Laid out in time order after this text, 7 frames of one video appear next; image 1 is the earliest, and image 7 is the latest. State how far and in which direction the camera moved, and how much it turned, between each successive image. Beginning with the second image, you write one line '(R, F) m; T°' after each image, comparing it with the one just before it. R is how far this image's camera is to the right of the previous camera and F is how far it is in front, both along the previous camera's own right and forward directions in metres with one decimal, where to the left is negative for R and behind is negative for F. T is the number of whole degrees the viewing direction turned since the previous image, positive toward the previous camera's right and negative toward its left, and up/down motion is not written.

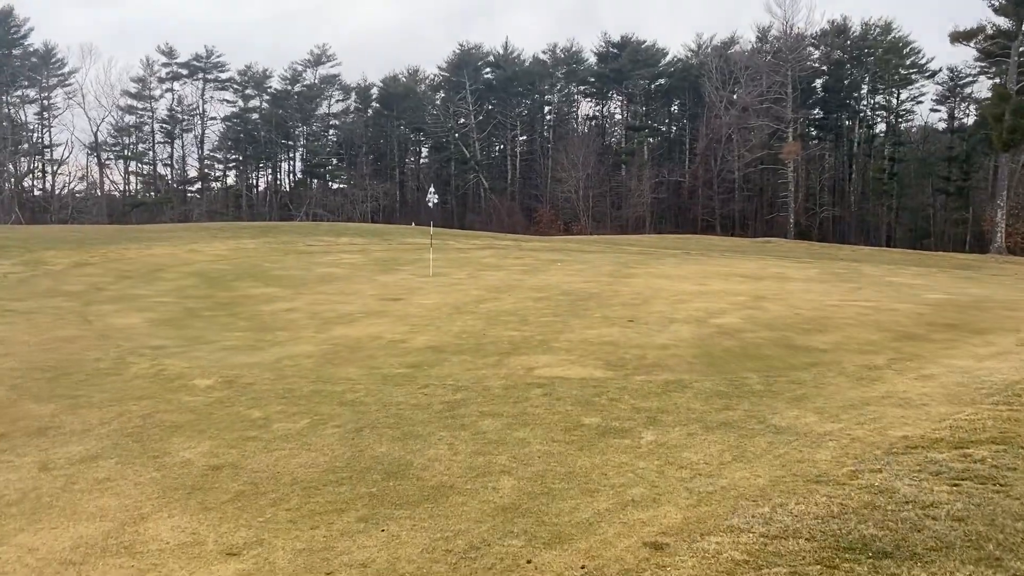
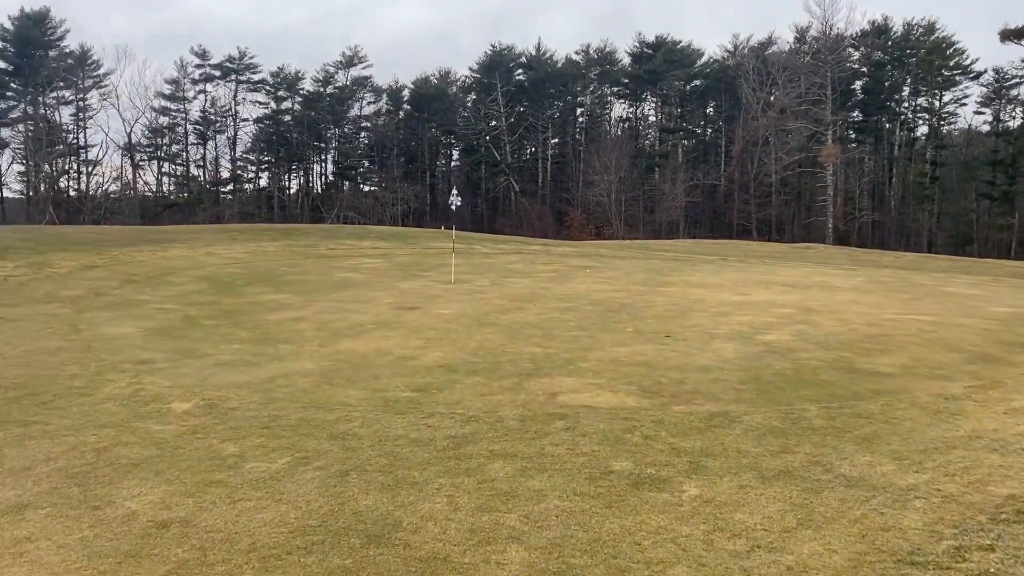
(+0.1, +0.9) m; -2°
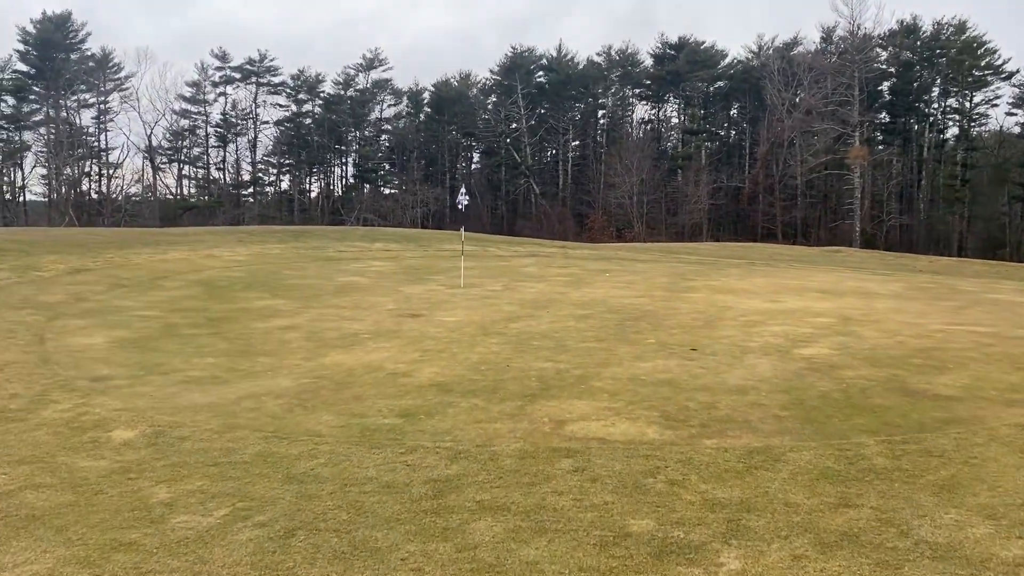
(+0.1, +1.0) m; -1°
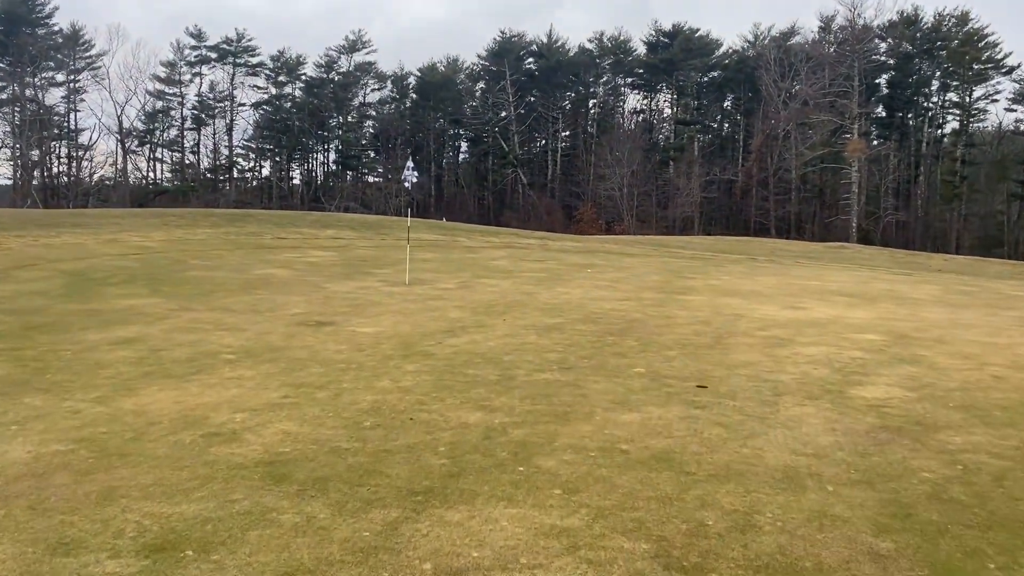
(+0.4, +2.8) m; +1°
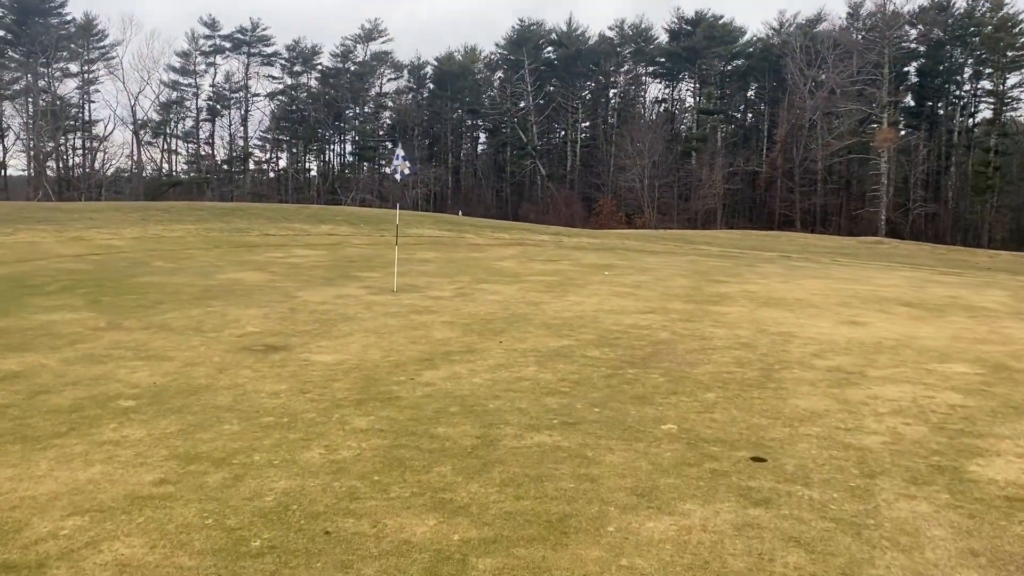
(+0.2, +1.6) m; -1°
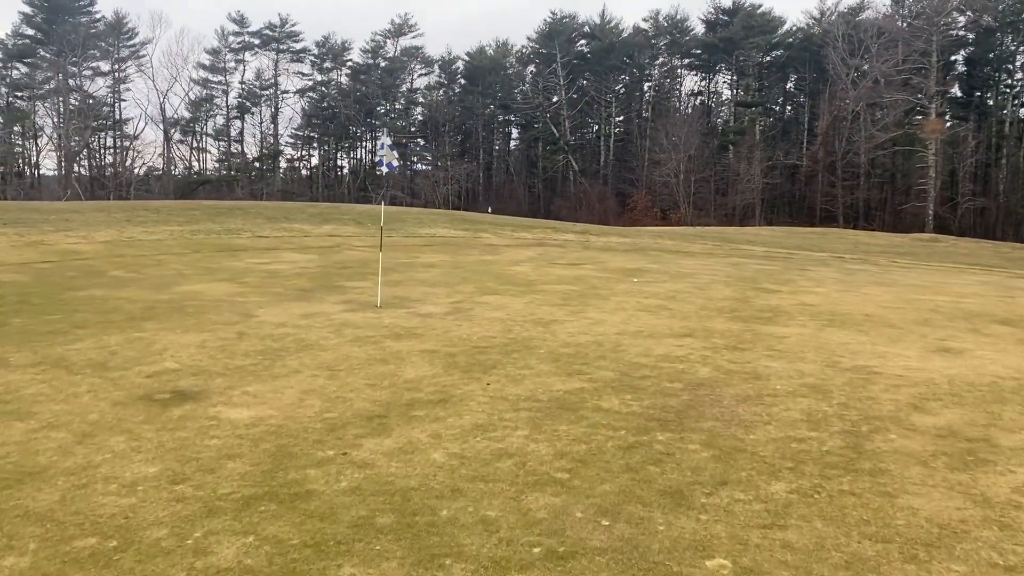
(+0.3, +1.7) m; -2°
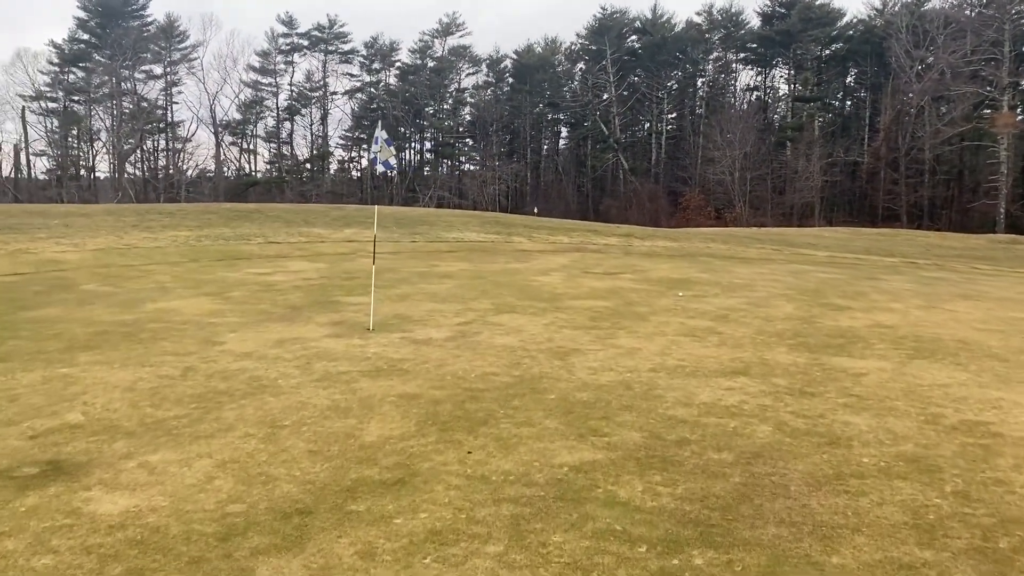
(+0.3, +1.4) m; -3°
